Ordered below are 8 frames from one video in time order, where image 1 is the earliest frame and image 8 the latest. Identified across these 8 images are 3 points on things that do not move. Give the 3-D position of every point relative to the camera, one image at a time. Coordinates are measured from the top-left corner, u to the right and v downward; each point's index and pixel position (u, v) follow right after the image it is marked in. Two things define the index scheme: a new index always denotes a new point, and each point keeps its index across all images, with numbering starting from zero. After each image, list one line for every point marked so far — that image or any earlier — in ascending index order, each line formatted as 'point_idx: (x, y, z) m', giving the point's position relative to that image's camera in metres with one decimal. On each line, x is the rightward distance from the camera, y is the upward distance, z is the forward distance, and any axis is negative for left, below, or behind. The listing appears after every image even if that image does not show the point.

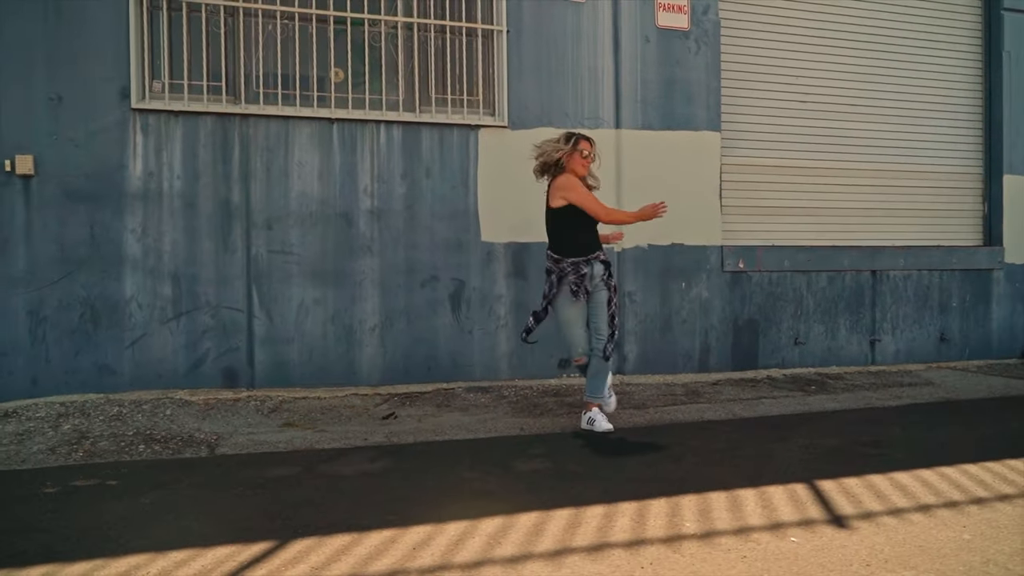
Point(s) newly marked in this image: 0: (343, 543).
0: (-0.8, -1.2, +3.2) m
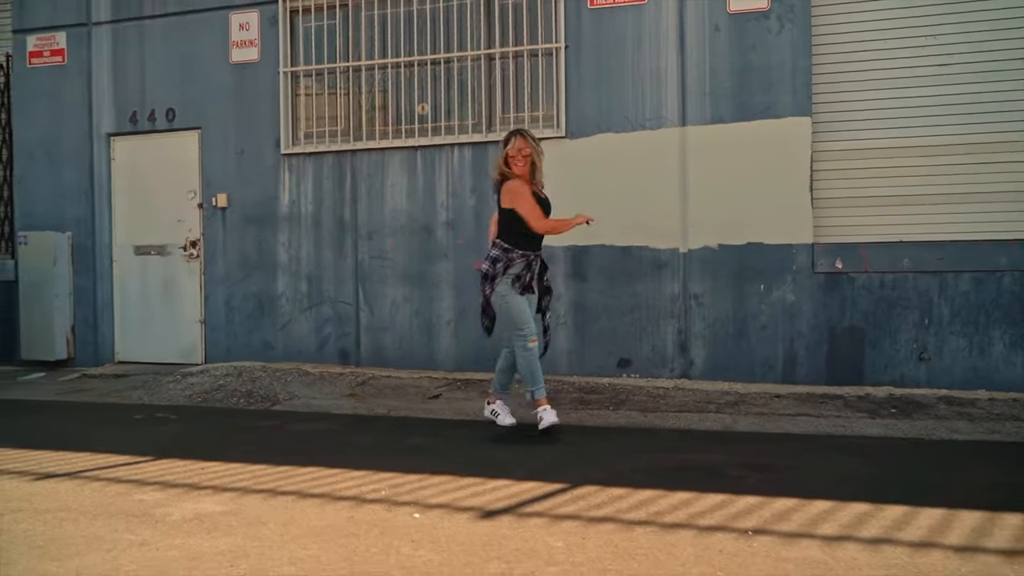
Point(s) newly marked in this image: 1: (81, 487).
0: (-2.2, -1.2, +4.6) m
1: (-2.5, -1.2, +4.1) m
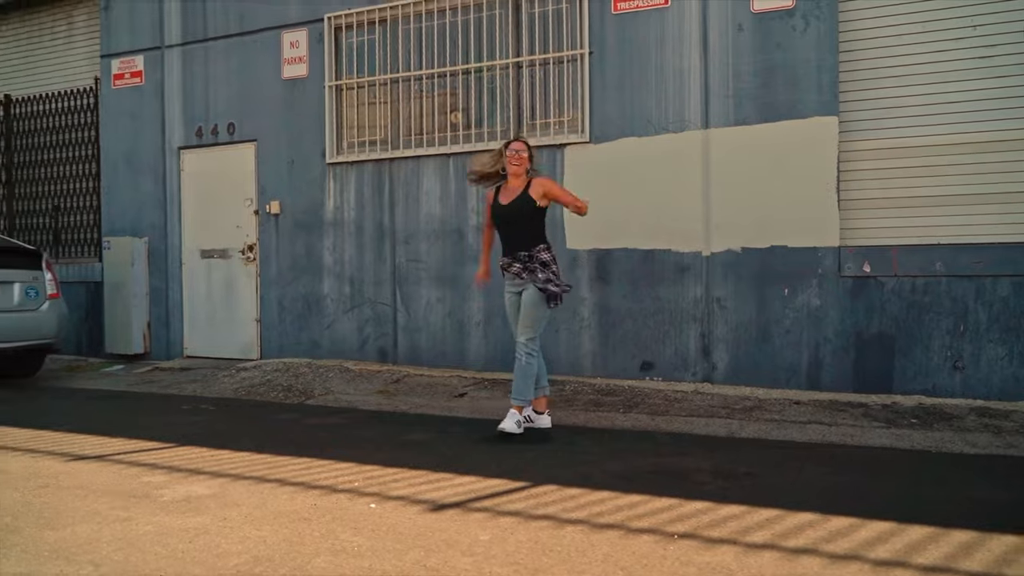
0: (-2.4, -1.2, +5.1) m
1: (-2.7, -1.2, +4.7) m
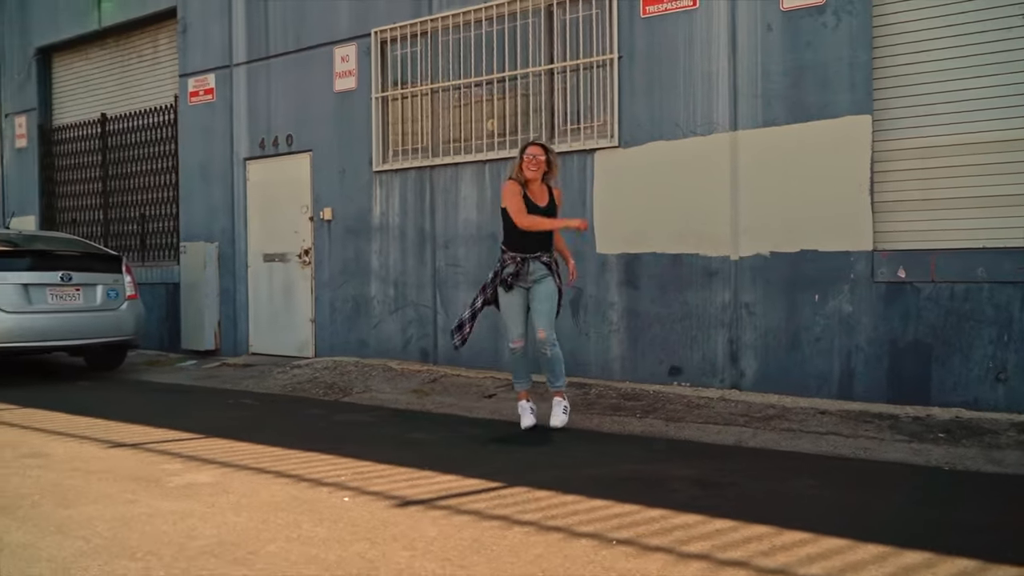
0: (-2.4, -1.2, +5.6) m
1: (-2.8, -1.2, +5.2) m
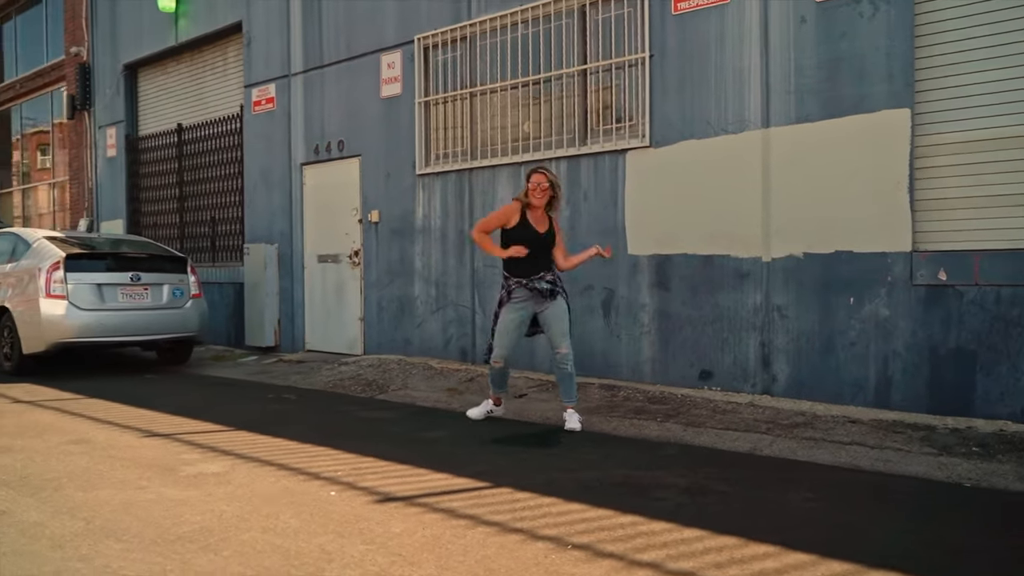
0: (-2.3, -1.3, +5.9) m
1: (-2.8, -1.3, +5.6) m
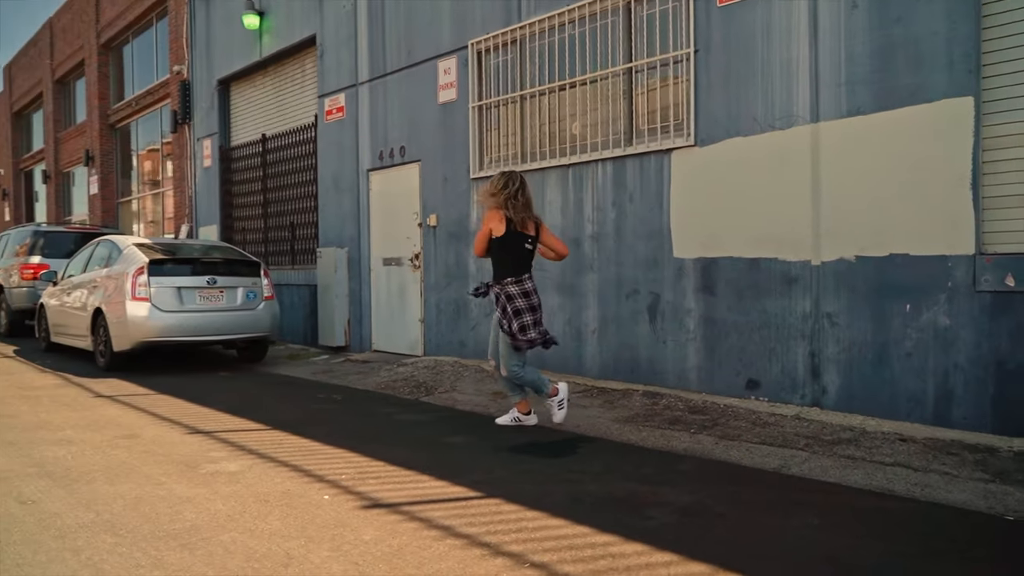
0: (-2.2, -1.3, +6.2) m
1: (-2.7, -1.3, +5.9) m
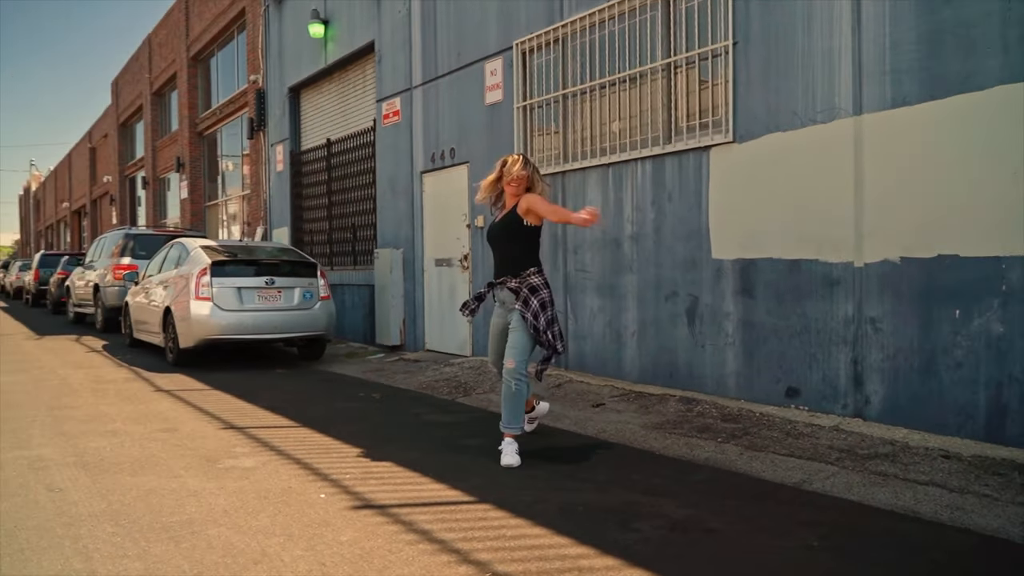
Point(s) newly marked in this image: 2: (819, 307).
0: (-2.0, -1.3, +6.4) m
1: (-2.5, -1.3, +6.2) m
2: (+2.9, -0.2, +6.7) m
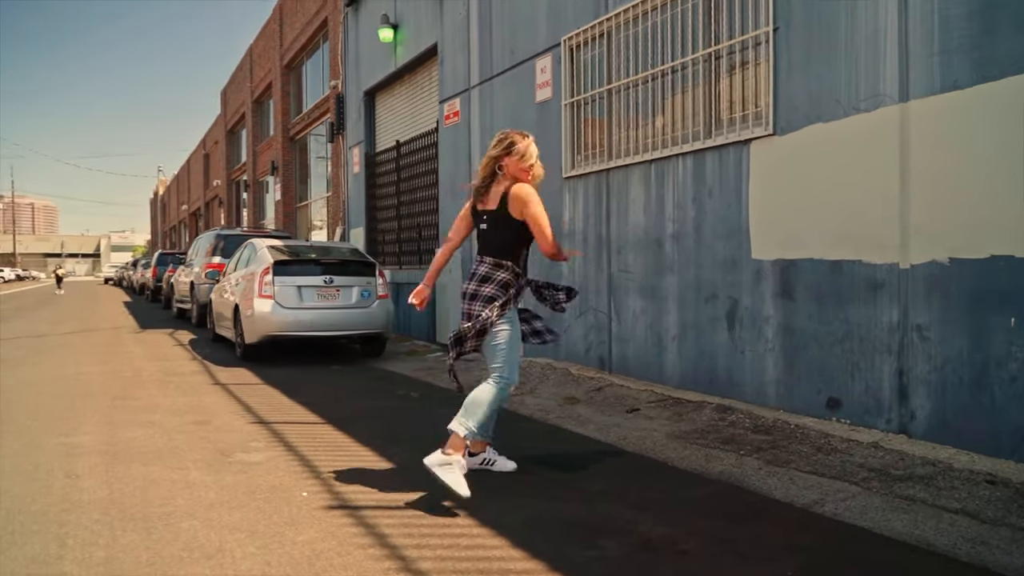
0: (-1.8, -1.3, +6.6) m
1: (-2.4, -1.3, +6.5) m
2: (+3.1, -0.2, +6.1) m
